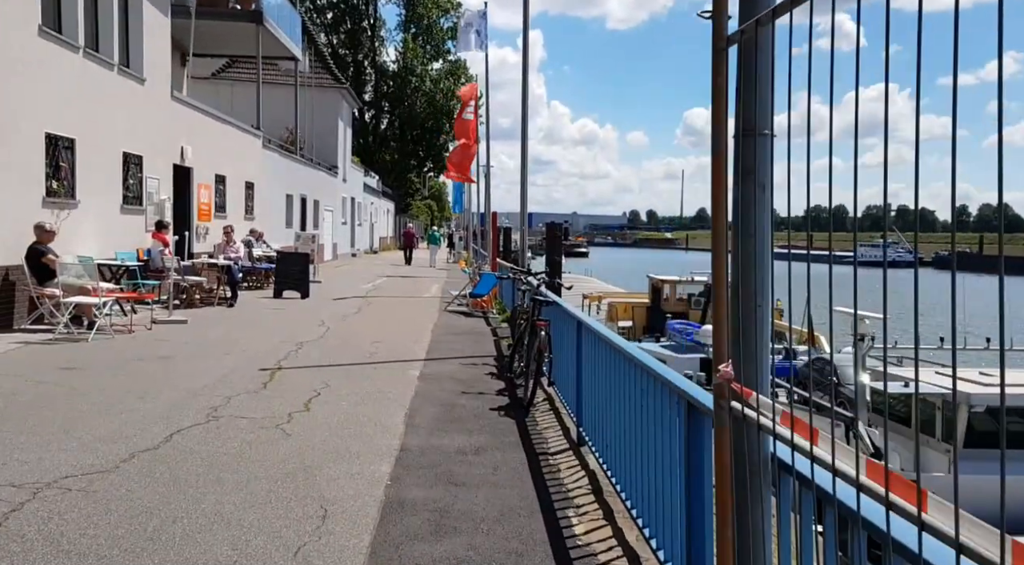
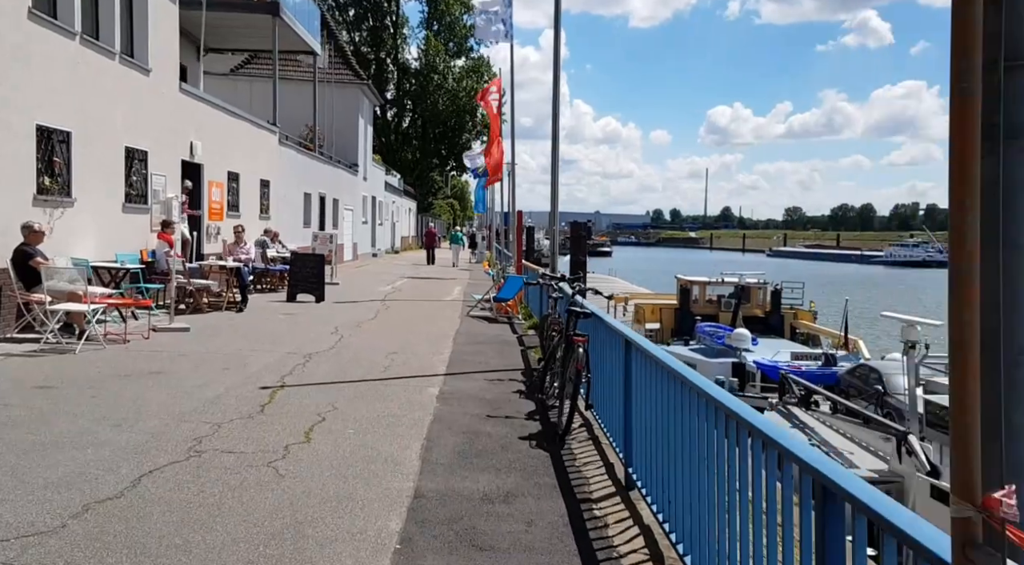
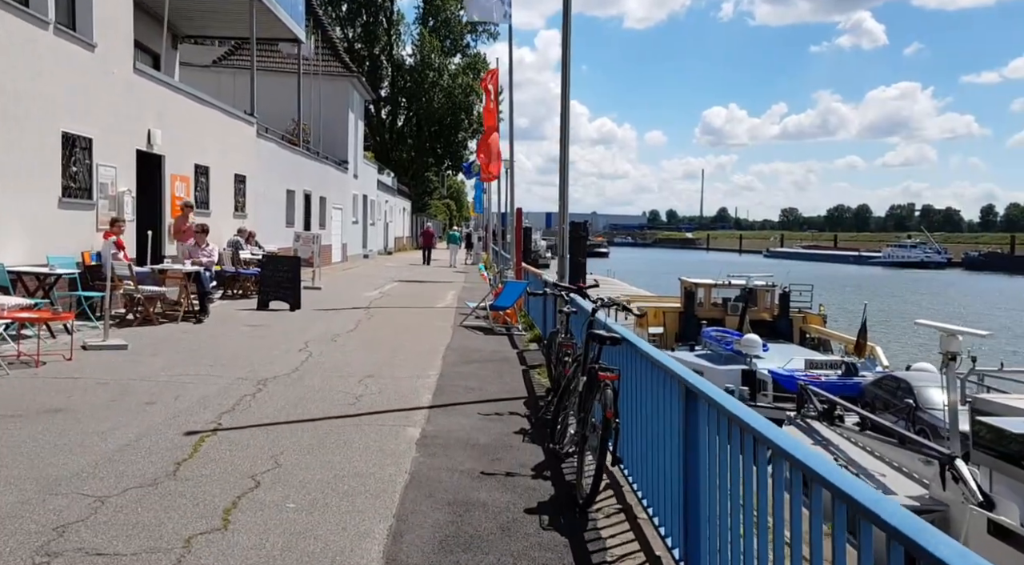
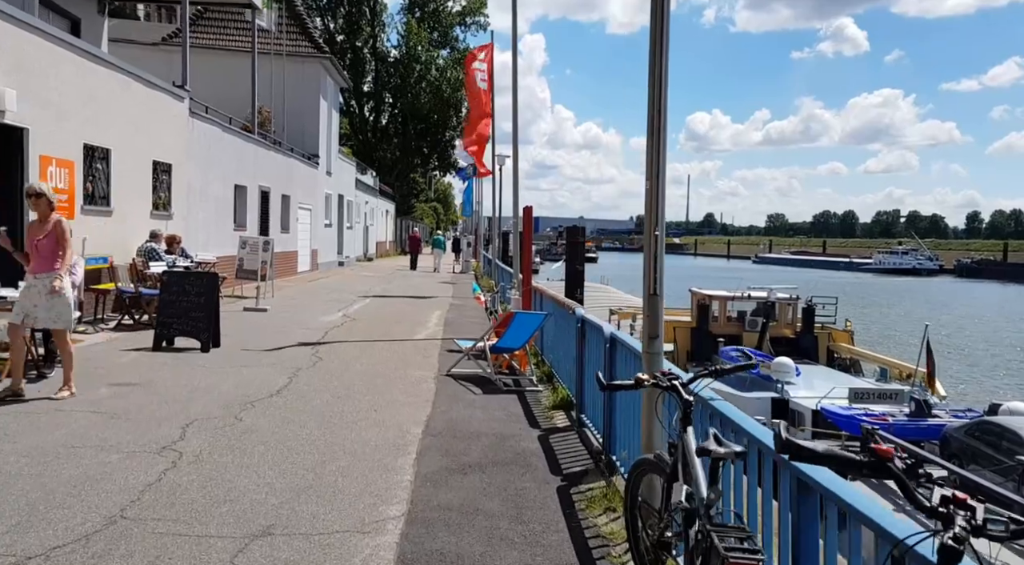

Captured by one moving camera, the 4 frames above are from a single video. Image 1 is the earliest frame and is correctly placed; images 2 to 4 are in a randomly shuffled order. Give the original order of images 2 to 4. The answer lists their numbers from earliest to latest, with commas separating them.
2, 3, 4
